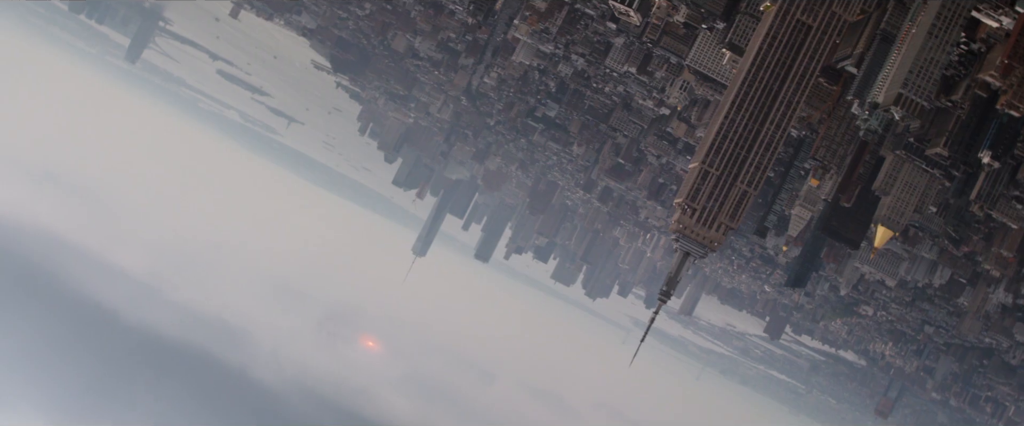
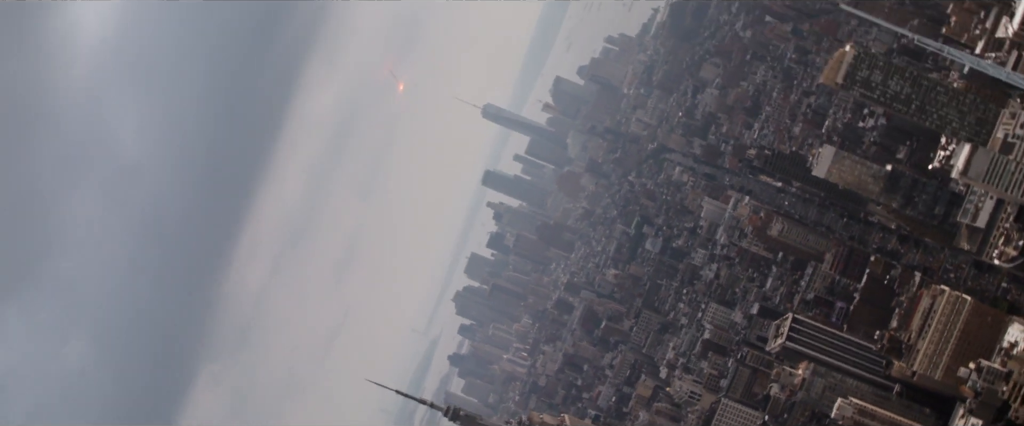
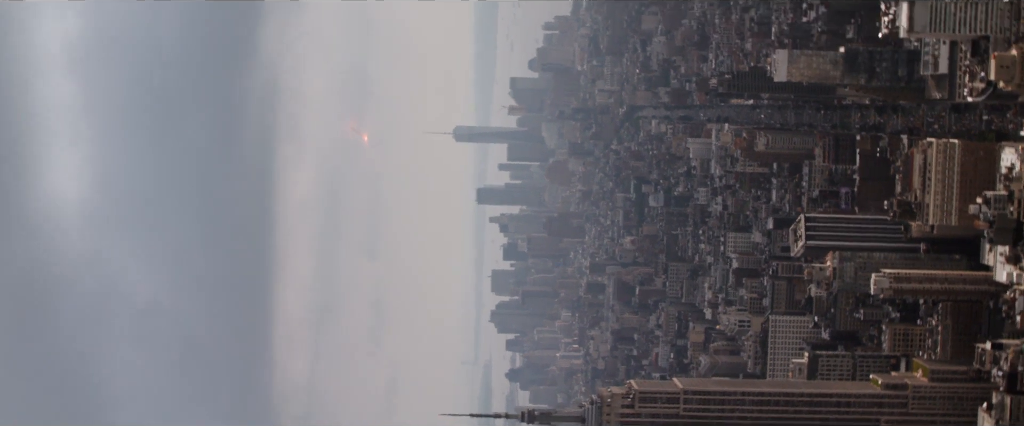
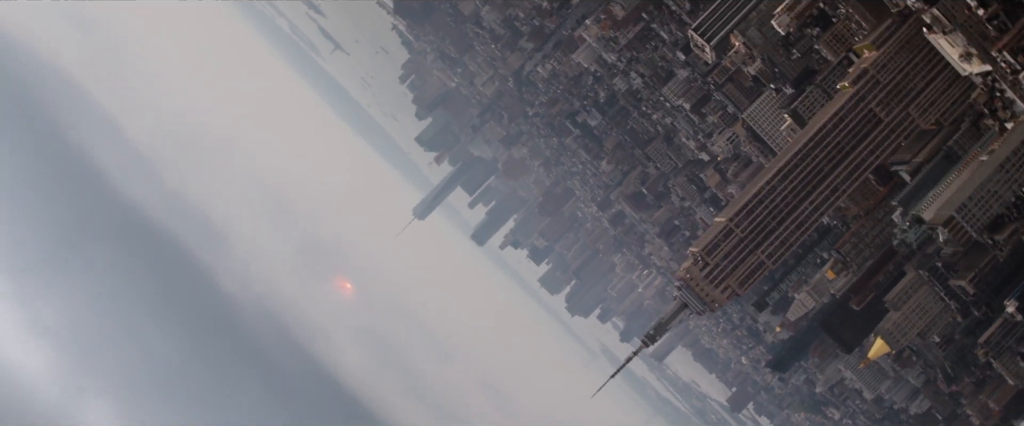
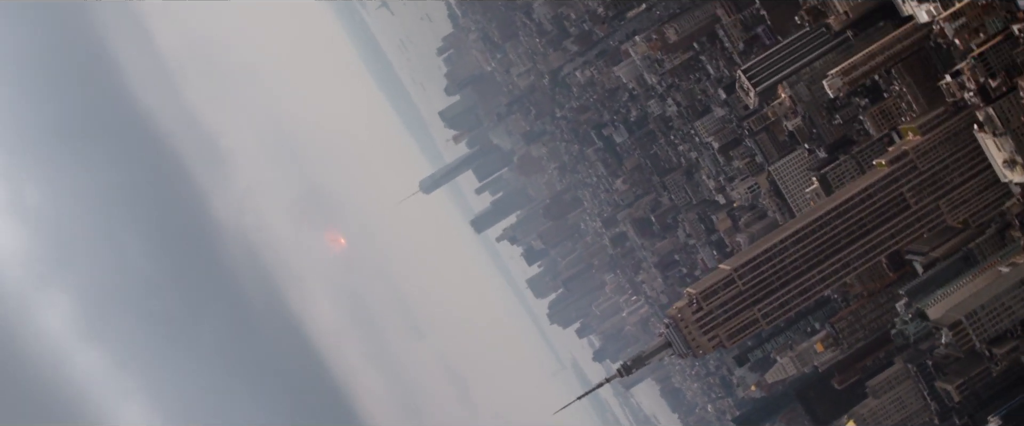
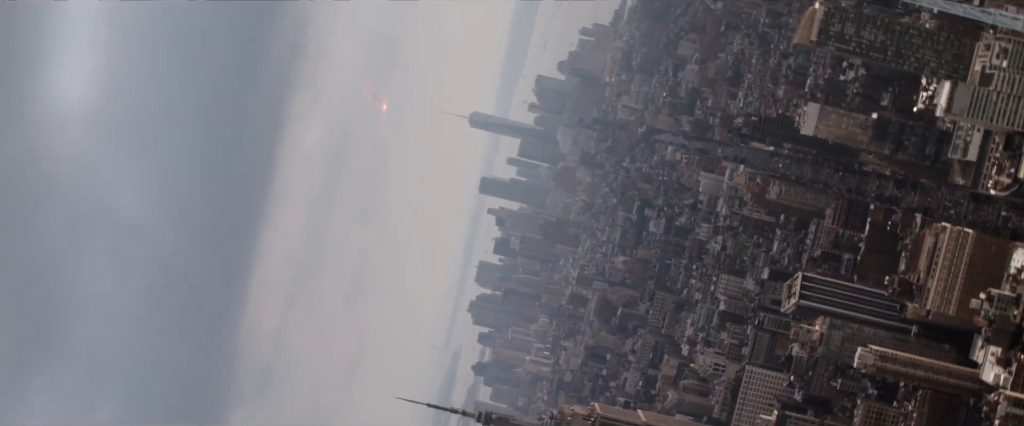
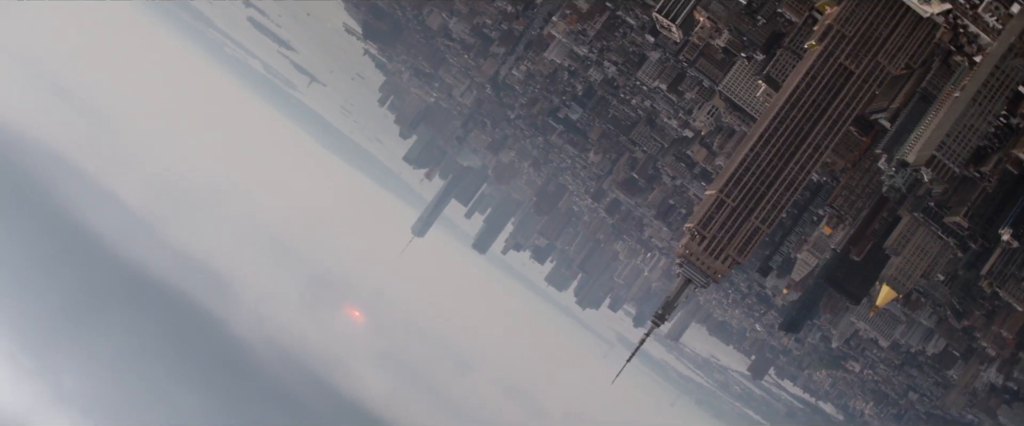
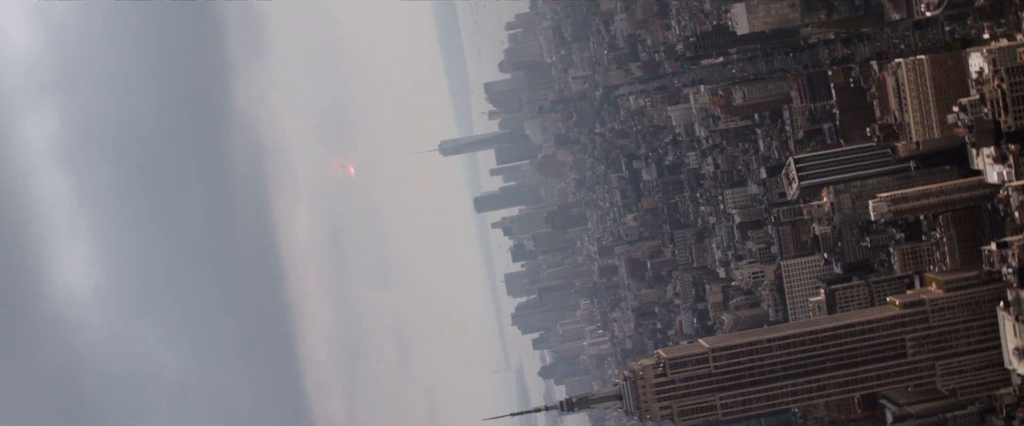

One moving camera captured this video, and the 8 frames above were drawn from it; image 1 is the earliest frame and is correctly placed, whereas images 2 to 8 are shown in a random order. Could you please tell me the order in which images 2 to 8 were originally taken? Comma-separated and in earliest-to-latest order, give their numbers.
7, 4, 5, 8, 3, 6, 2
